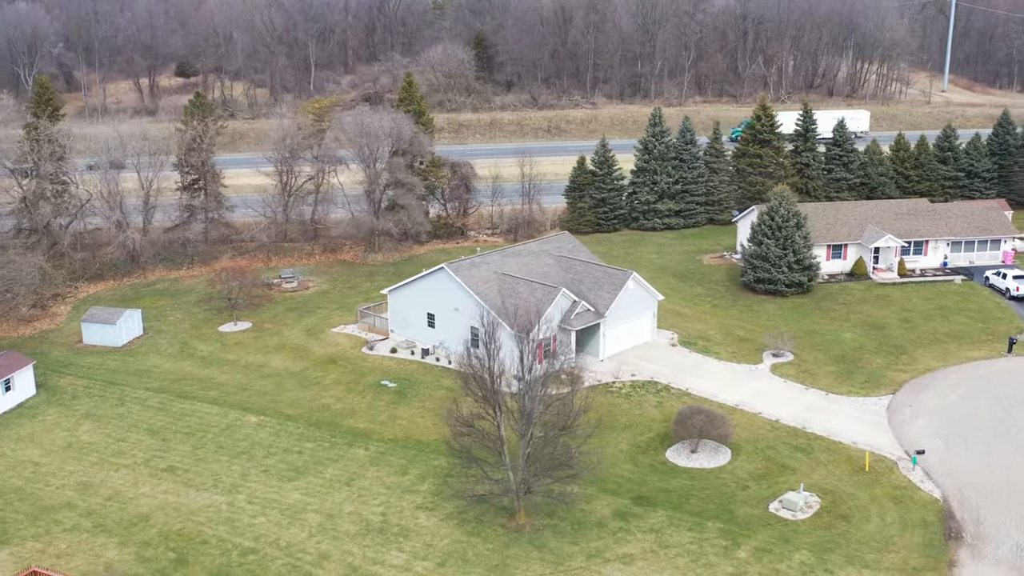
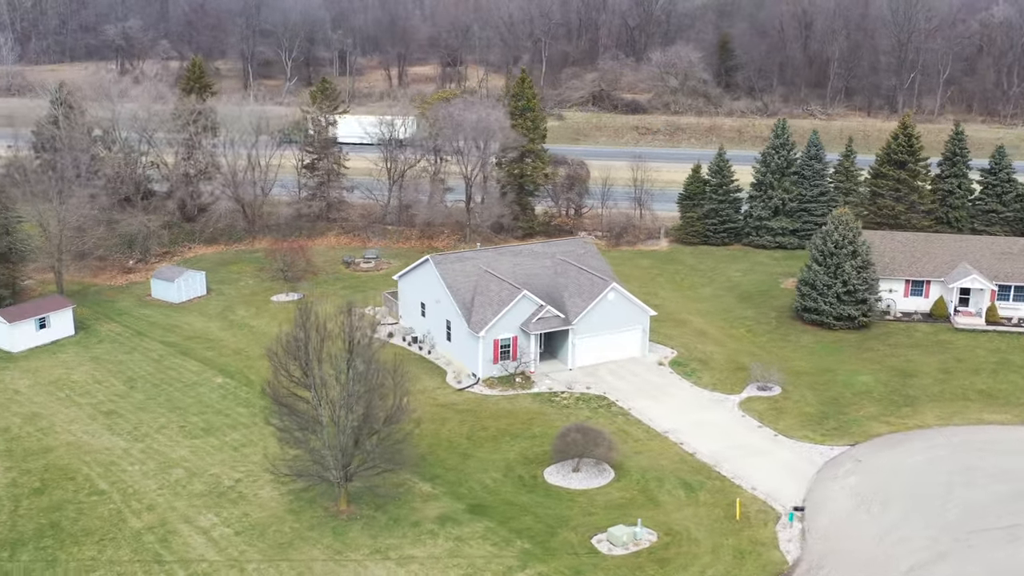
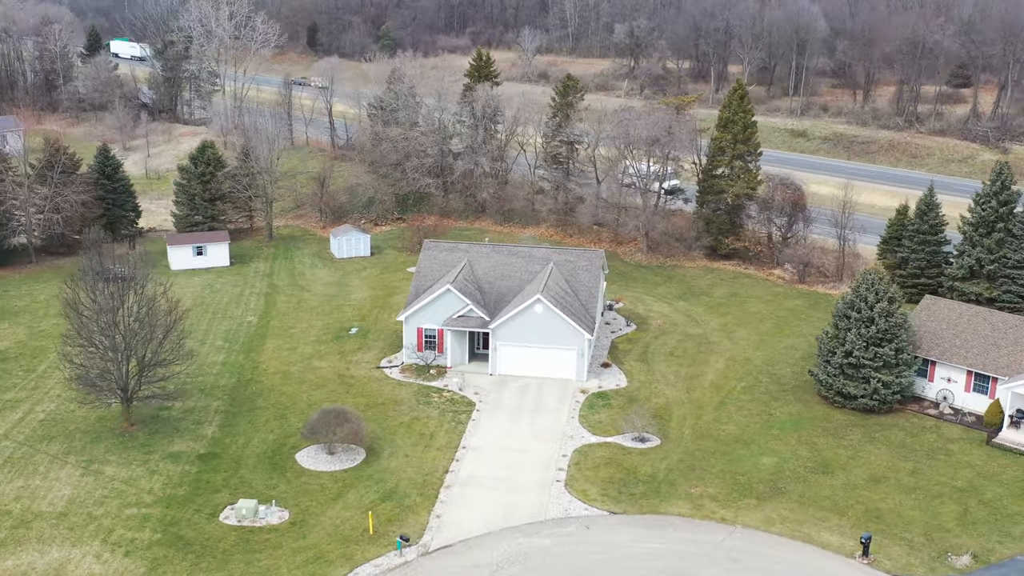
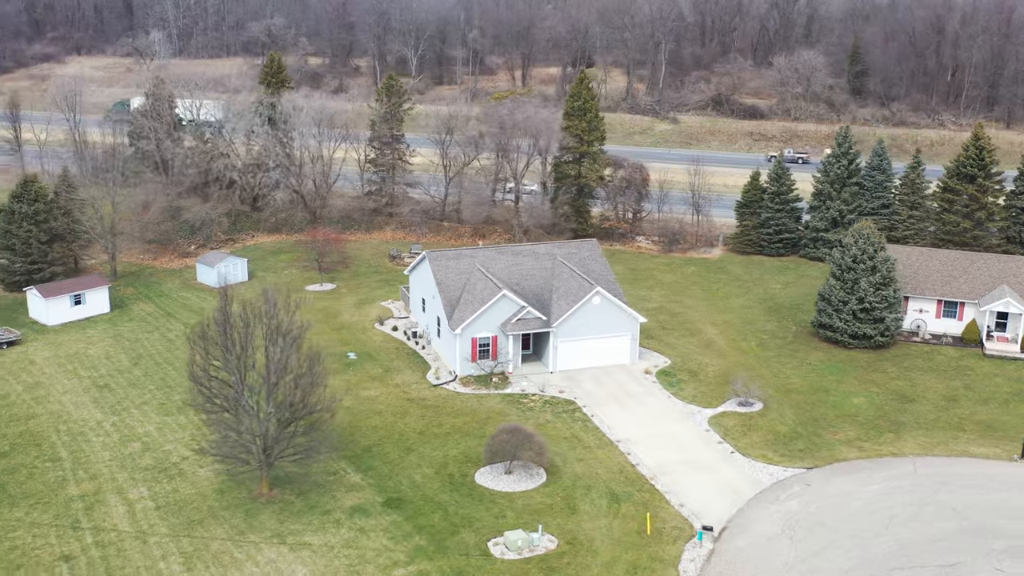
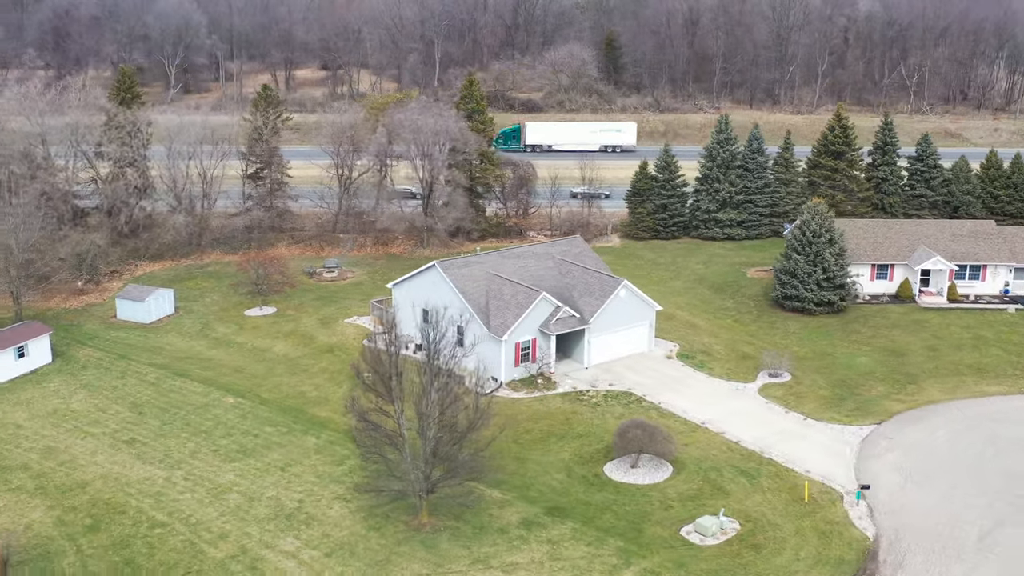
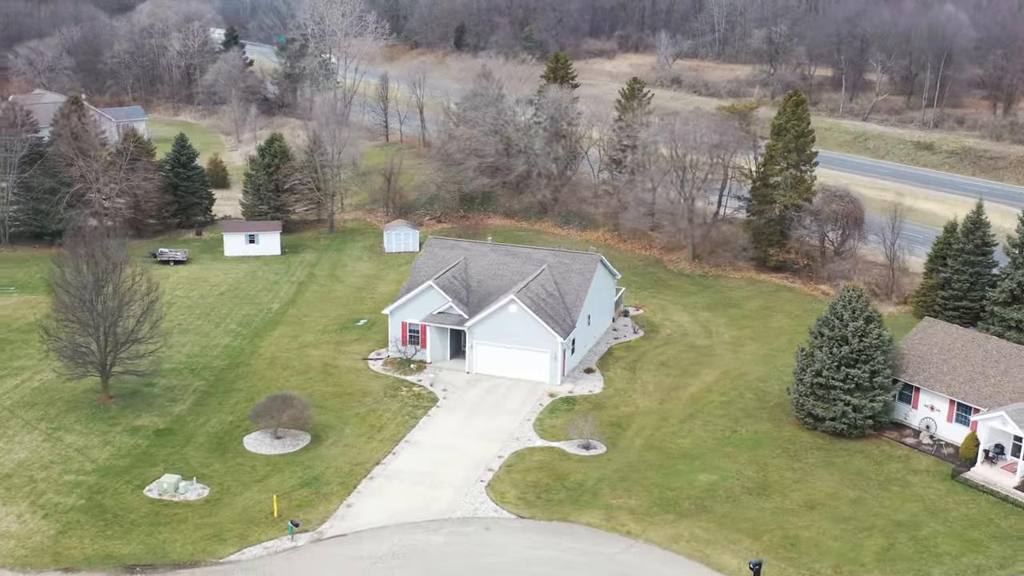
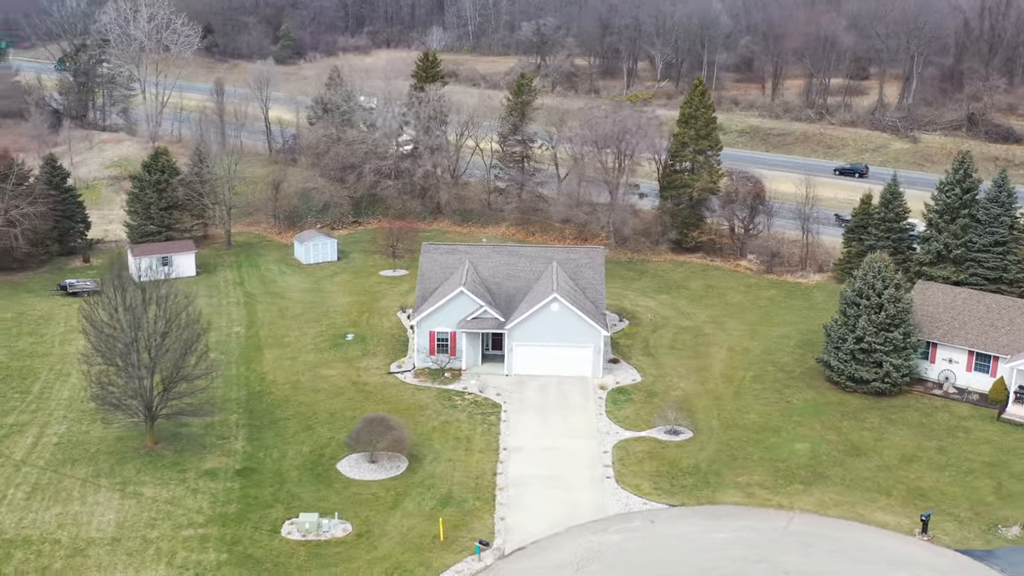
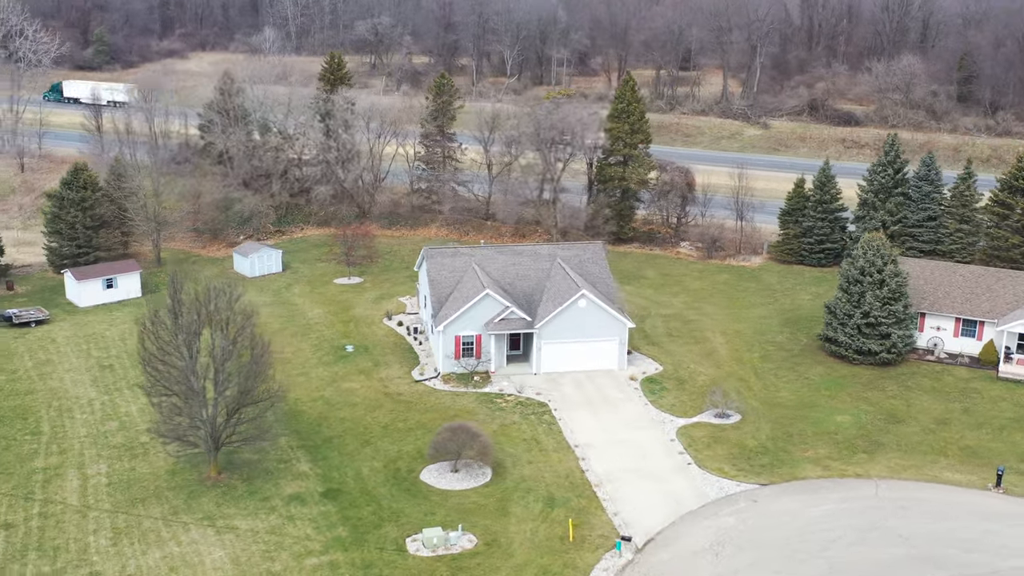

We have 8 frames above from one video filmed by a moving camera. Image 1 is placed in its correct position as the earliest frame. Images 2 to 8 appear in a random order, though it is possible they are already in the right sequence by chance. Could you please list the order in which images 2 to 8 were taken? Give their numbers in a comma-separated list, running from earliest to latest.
5, 2, 4, 8, 7, 3, 6
